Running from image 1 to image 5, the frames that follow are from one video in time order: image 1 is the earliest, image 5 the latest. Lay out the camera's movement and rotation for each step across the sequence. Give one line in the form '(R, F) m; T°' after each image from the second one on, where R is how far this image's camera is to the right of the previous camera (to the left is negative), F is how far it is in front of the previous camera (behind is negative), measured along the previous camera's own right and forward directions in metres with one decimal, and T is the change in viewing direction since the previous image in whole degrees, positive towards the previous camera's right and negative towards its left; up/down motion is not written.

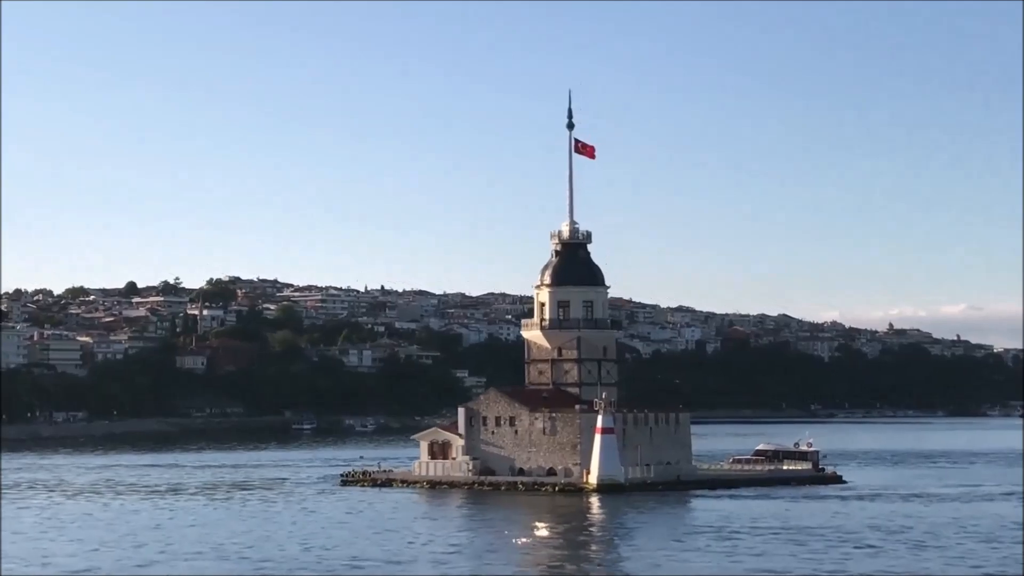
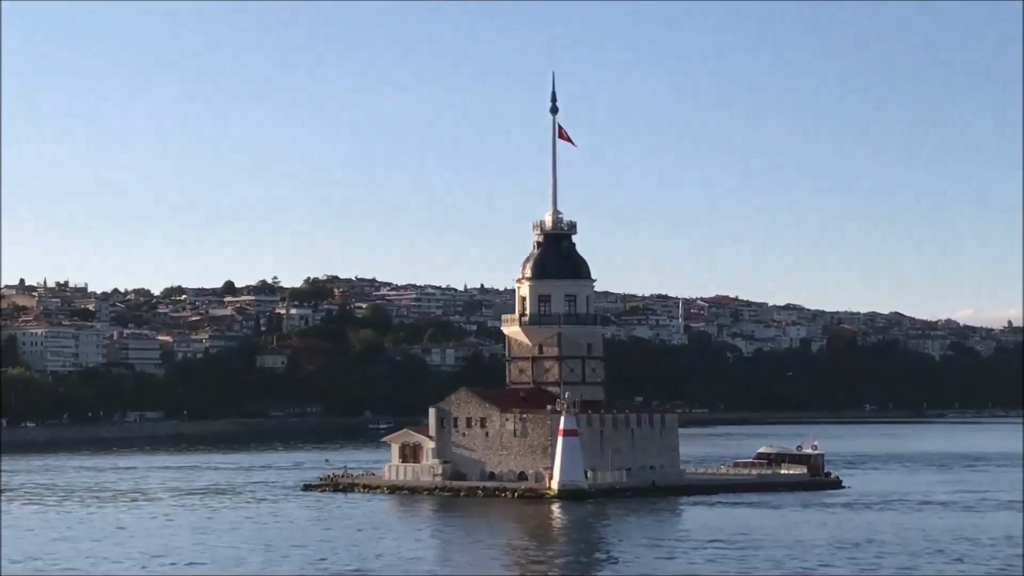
(+3.8, +2.6) m; -4°
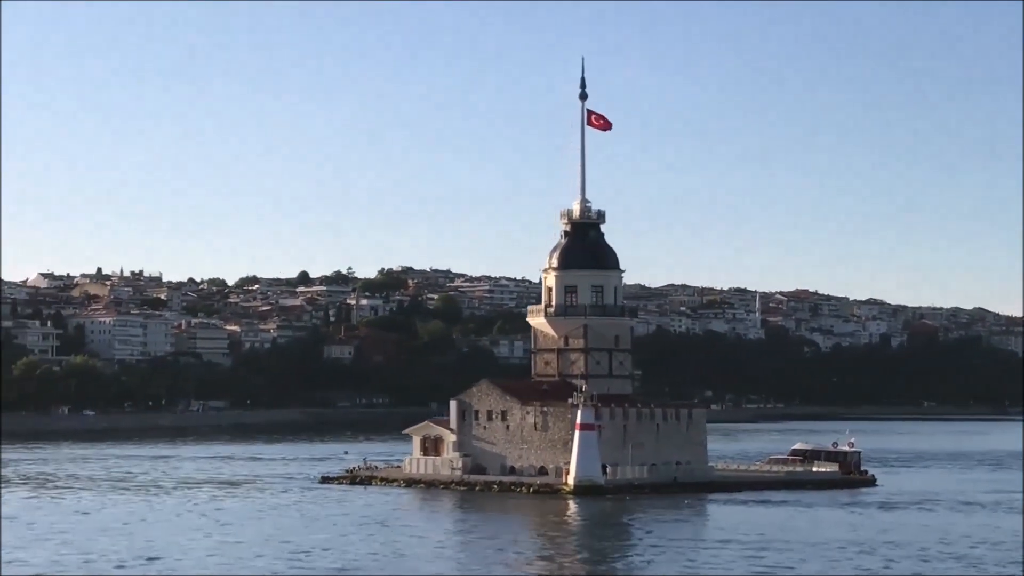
(+1.5, +1.1) m; -3°
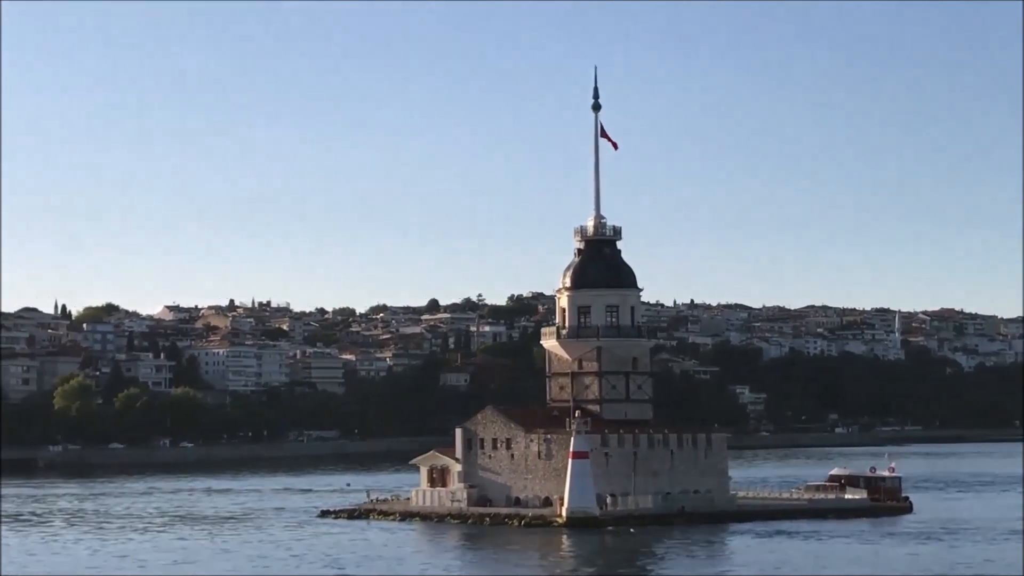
(+3.4, +2.3) m; -5°
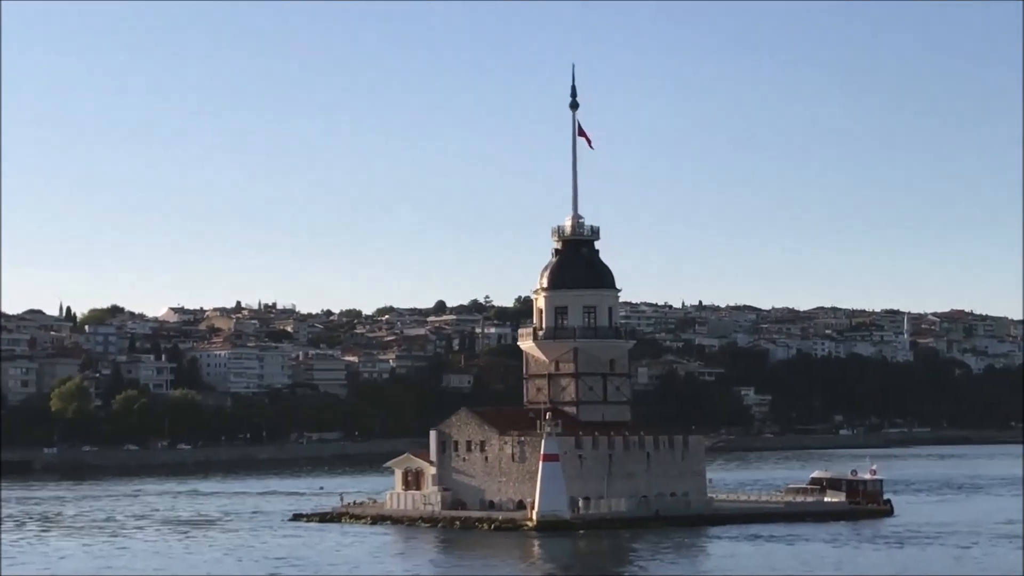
(+0.9, +0.5) m; 0°
